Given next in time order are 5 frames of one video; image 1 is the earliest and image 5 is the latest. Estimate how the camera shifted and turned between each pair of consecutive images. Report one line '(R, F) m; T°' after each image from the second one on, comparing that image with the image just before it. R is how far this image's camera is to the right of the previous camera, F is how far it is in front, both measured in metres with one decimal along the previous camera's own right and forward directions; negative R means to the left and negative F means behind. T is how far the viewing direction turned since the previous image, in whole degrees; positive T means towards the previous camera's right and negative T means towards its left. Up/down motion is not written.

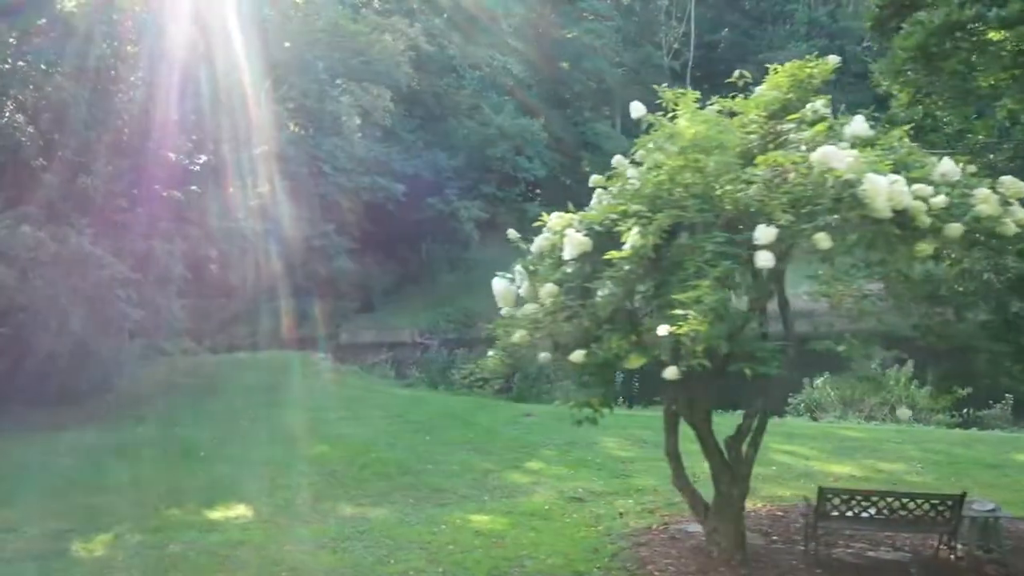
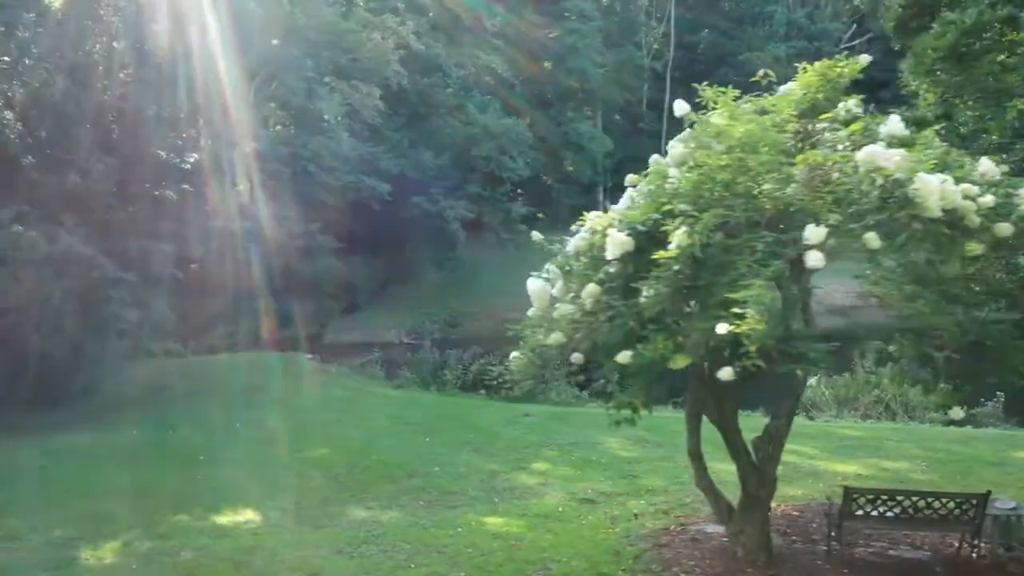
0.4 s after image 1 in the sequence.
(-0.7, +0.1) m; +2°
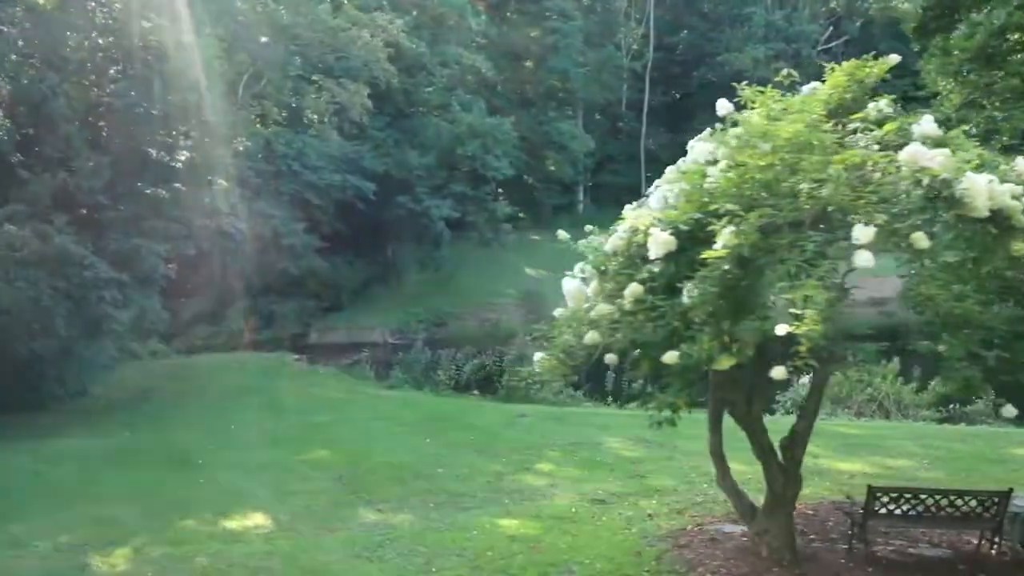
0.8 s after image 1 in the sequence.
(-0.7, +0.1) m; +2°
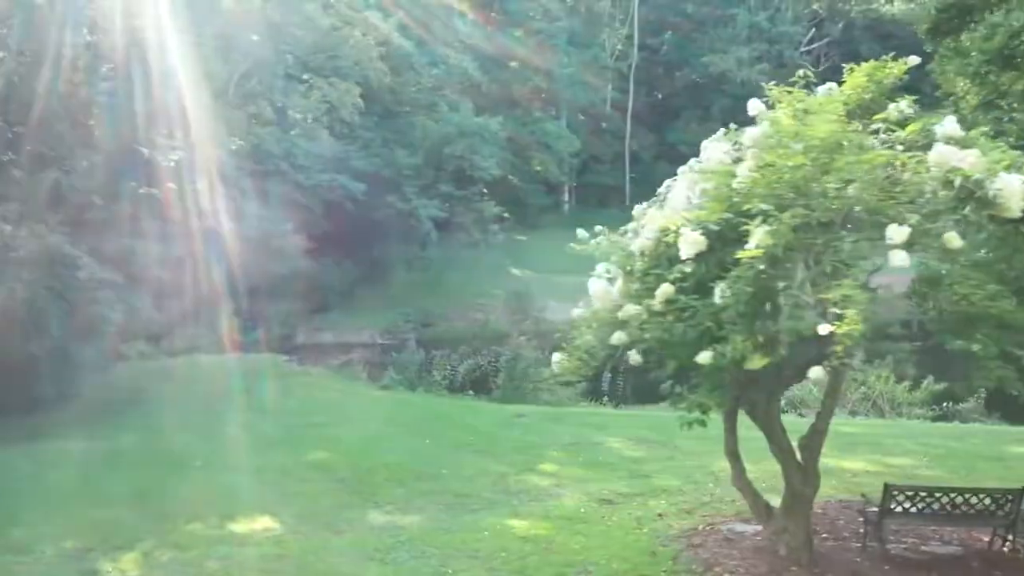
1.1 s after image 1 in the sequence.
(-0.5, +0.1) m; +1°
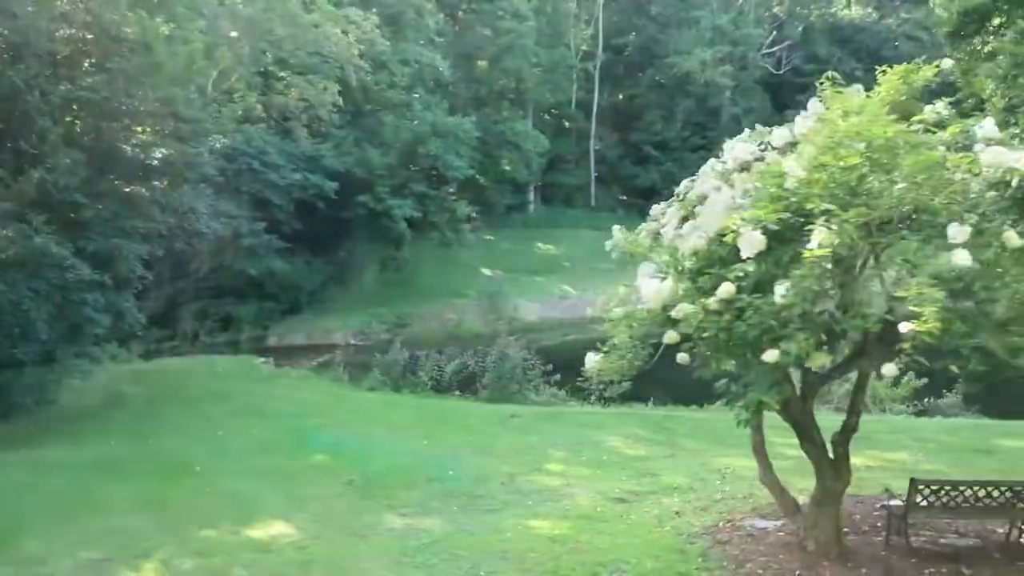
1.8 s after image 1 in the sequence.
(-1.0, +0.1) m; +3°
